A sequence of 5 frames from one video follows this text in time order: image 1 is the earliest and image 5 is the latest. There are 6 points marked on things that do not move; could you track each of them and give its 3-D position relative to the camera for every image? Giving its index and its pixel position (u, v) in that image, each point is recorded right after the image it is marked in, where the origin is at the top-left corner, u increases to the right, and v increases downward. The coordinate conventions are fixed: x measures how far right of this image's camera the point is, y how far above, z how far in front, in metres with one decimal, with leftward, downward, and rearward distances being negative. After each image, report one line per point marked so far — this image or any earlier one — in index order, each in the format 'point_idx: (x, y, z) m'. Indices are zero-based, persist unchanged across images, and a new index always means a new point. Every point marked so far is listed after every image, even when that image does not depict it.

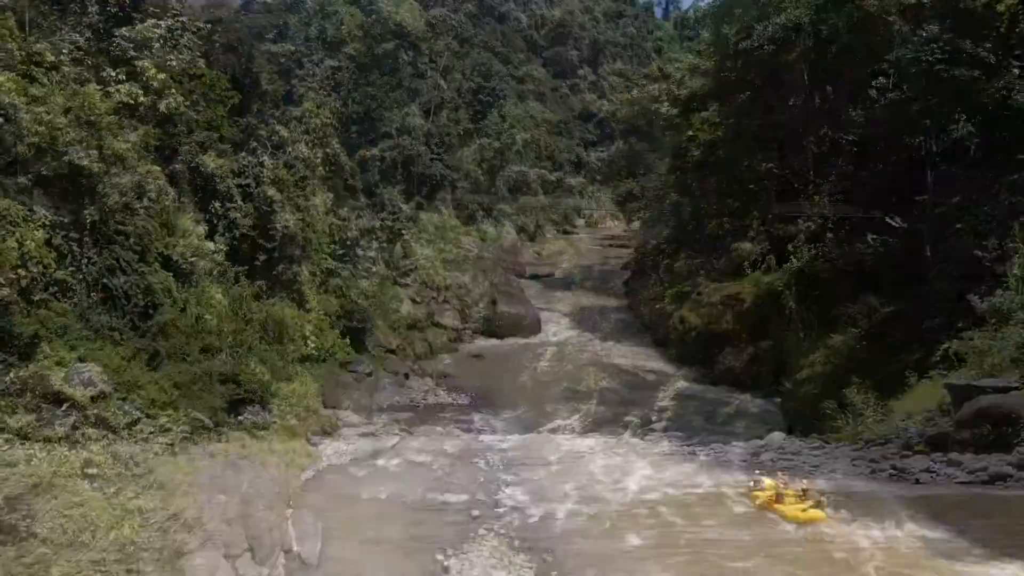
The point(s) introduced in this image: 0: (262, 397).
0: (-4.2, -1.9, +11.3) m
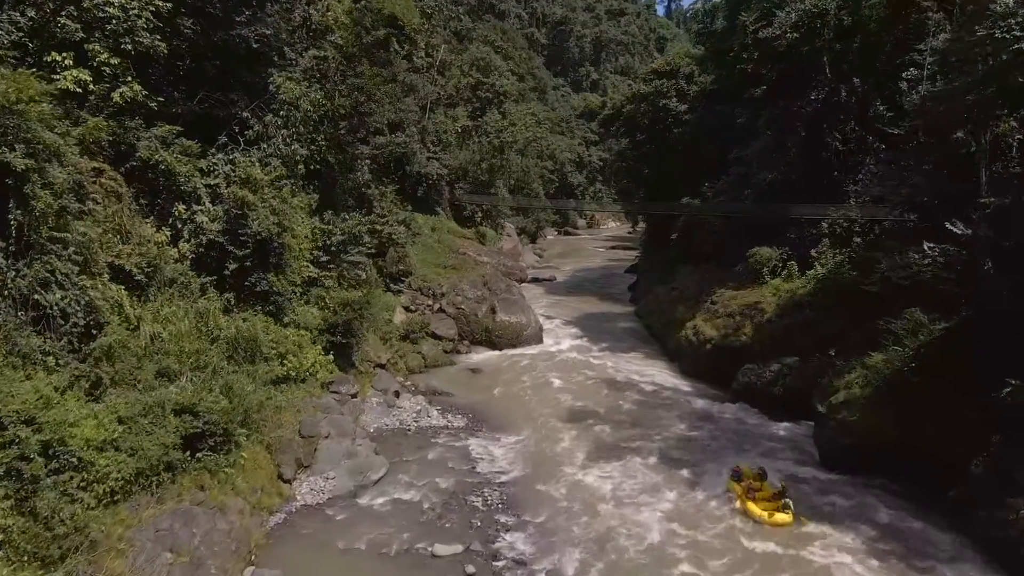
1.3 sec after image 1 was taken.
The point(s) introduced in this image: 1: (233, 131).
0: (-4.2, -2.1, +9.9) m
1: (-5.7, +3.2, +13.6) m
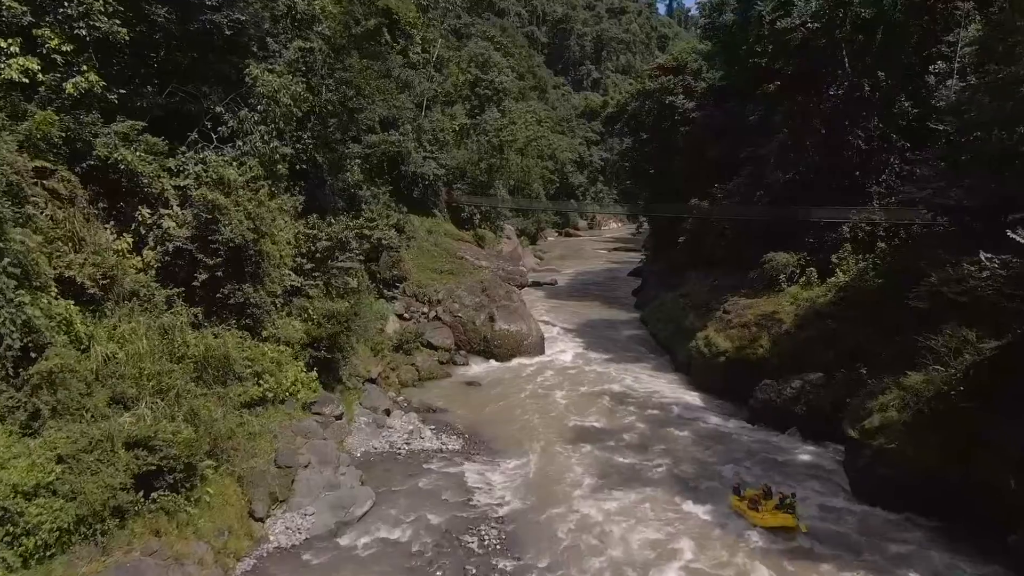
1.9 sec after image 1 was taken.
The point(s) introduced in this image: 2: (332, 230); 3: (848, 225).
0: (-4.2, -2.3, +8.7) m
1: (-5.7, +3.0, +12.4) m
2: (-3.8, +1.2, +14.2) m
3: (+8.4, +1.6, +16.8) m
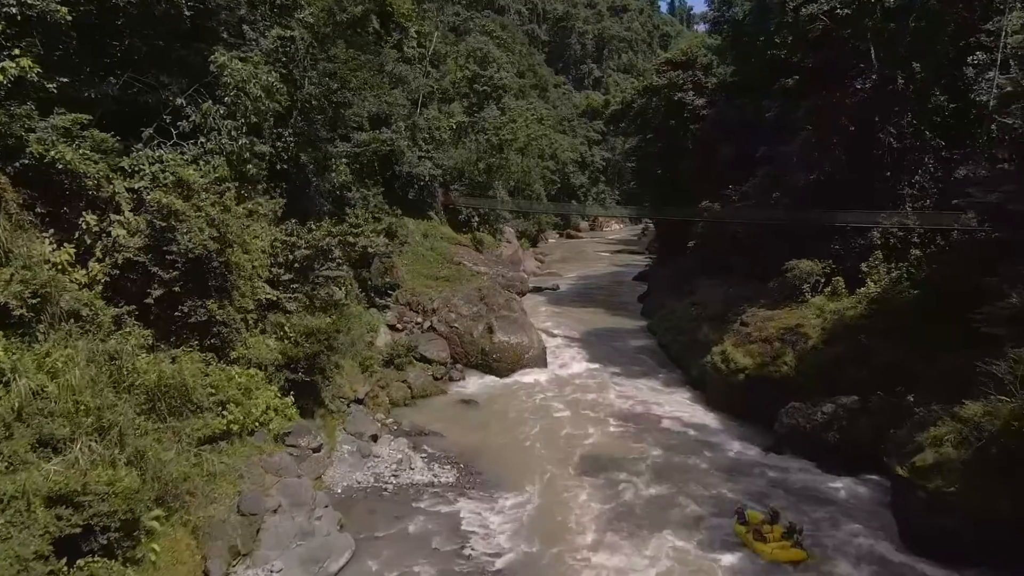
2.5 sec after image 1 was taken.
0: (-4.2, -2.5, +7.3) m
1: (-5.7, +2.7, +11.0) m
2: (-3.8, +1.0, +12.9) m
3: (+8.4, +1.3, +15.4) m
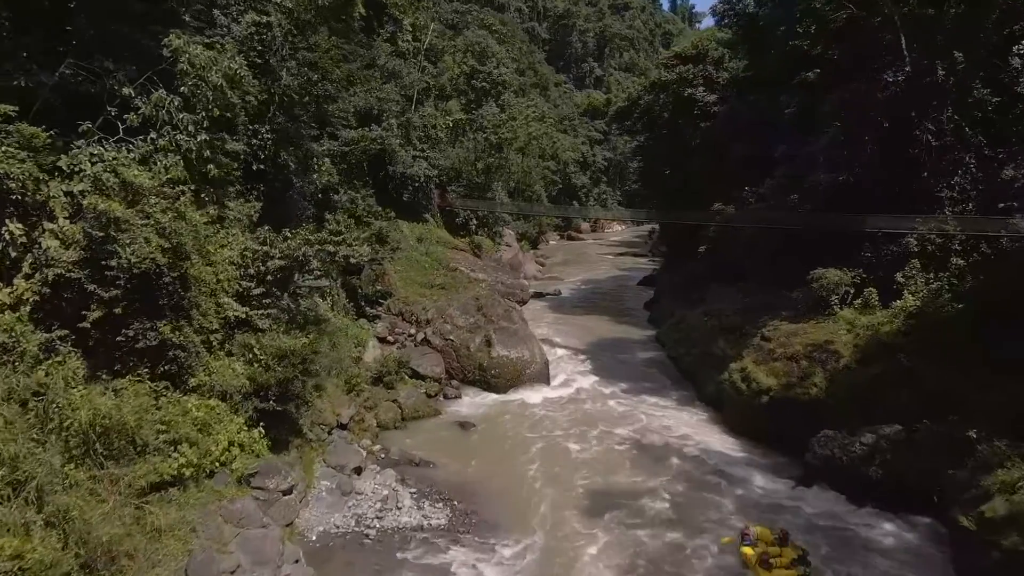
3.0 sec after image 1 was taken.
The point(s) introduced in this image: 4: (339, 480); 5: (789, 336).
0: (-4.2, -2.8, +5.9) m
1: (-5.7, +2.5, +9.6) m
2: (-3.8, +0.7, +11.5) m
3: (+8.4, +1.1, +14.0) m
4: (-2.8, -3.2, +11.0) m
5: (+6.0, -1.0, +14.5) m
